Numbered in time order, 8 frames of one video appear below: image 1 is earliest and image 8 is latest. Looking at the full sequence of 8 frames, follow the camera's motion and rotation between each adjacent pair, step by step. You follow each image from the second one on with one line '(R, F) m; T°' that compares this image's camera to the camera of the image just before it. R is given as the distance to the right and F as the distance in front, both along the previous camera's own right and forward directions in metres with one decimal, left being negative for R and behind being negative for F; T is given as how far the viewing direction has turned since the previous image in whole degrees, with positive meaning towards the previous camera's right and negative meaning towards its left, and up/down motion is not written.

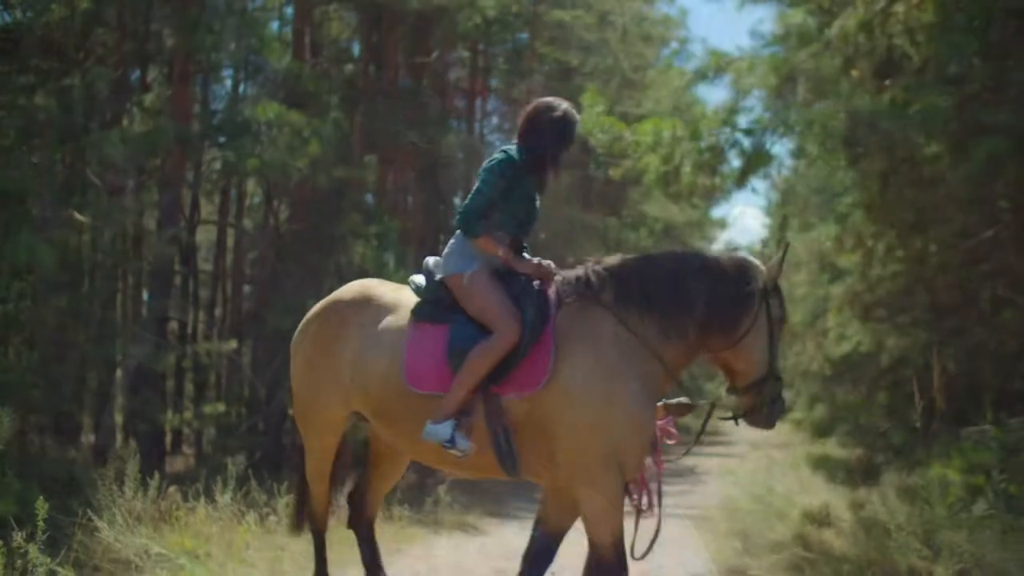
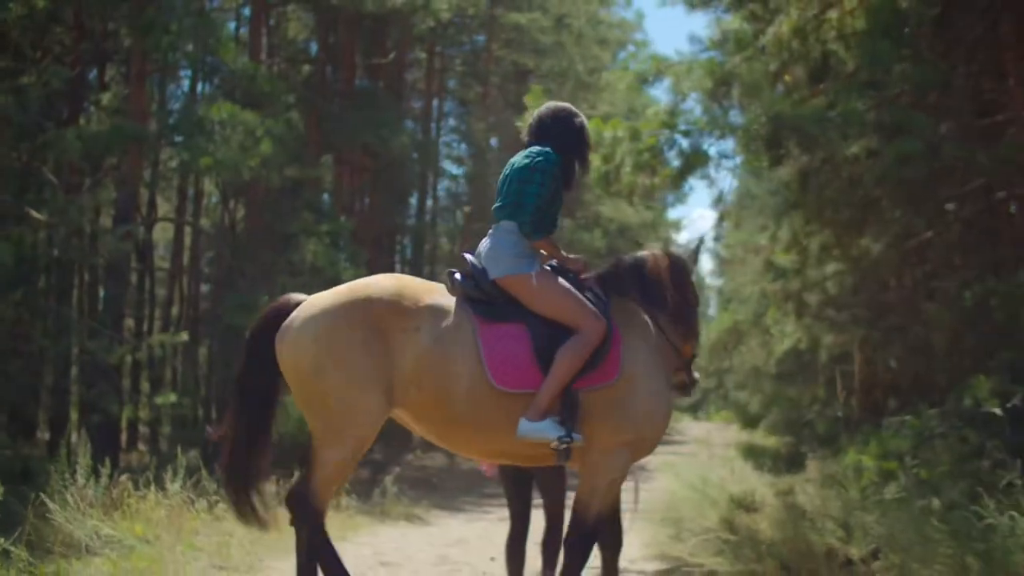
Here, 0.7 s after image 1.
(0.0, +0.1) m; -4°
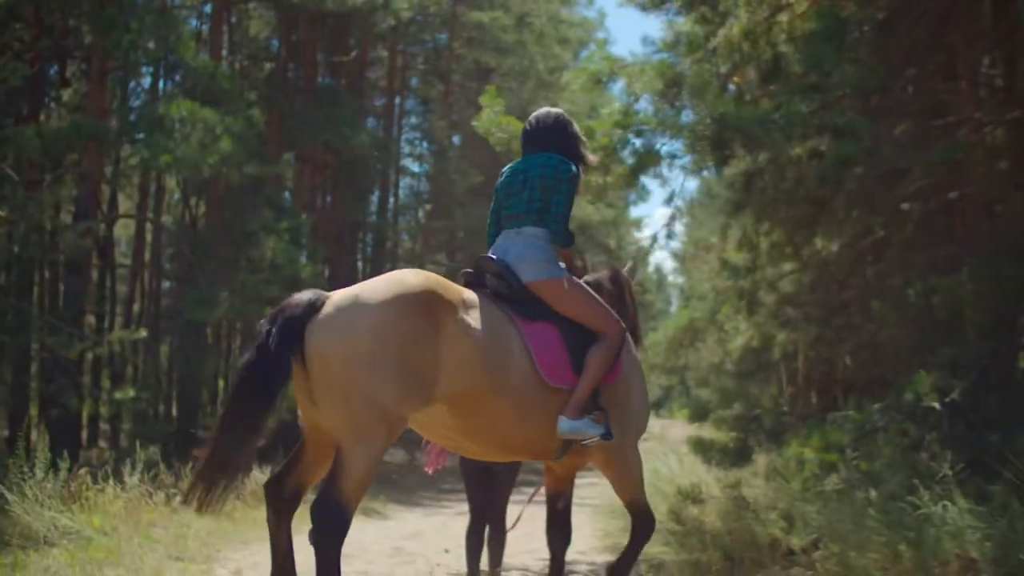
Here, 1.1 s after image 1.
(+0.1, -0.1) m; +1°
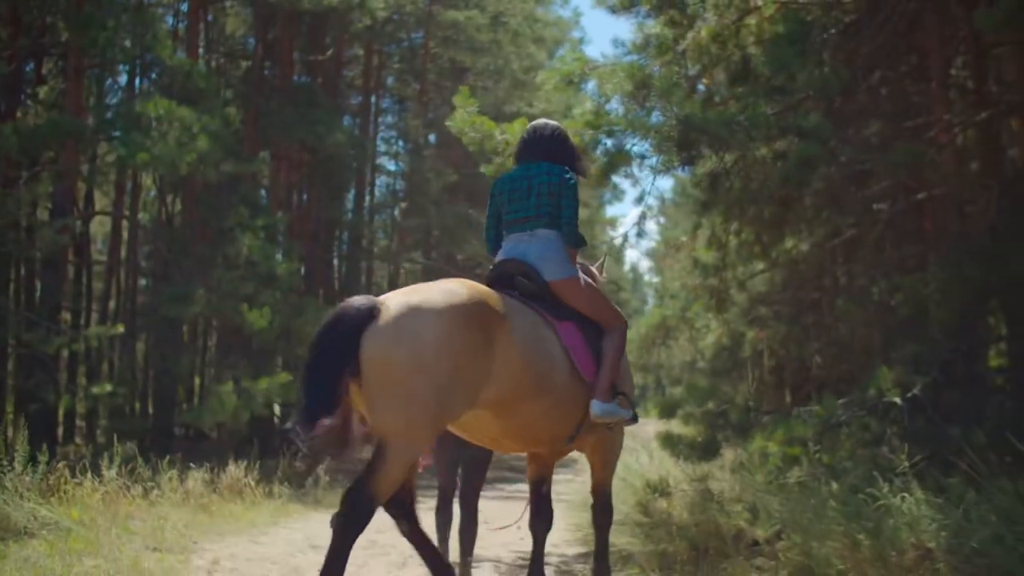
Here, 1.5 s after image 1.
(0.0, -0.2) m; +1°
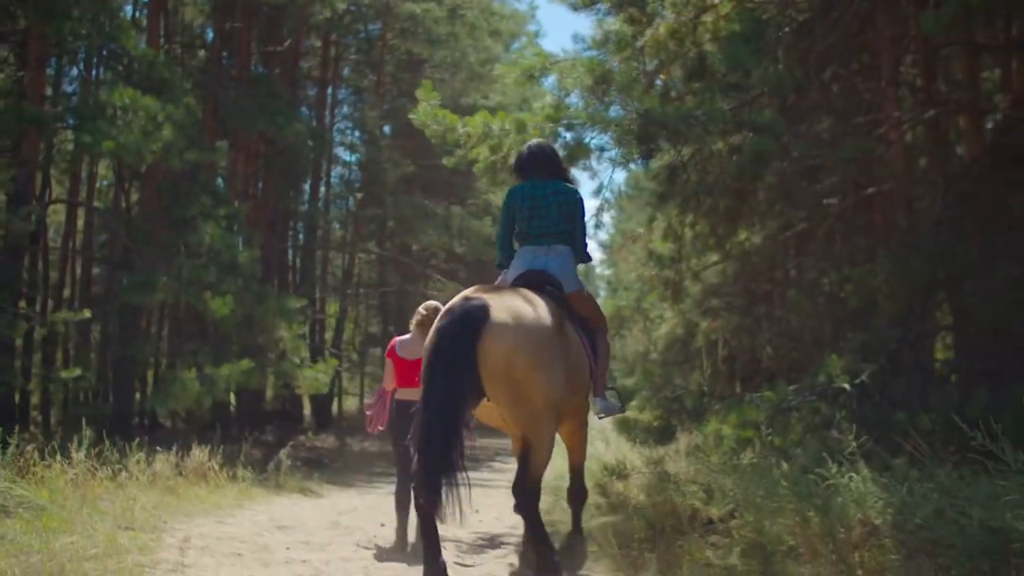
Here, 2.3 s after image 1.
(-0.1, -0.2) m; +2°
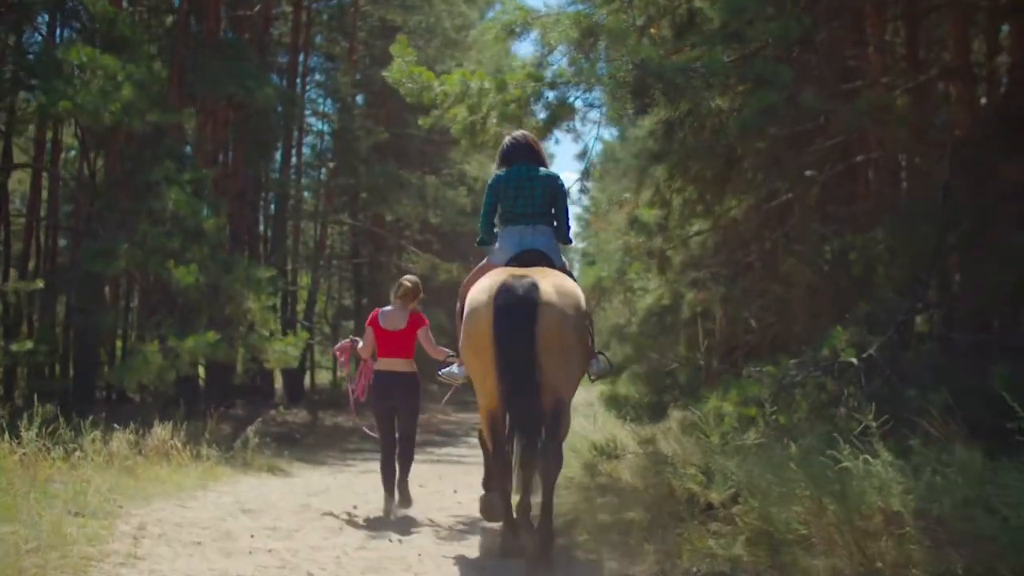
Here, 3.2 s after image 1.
(0.0, +0.5) m; +1°
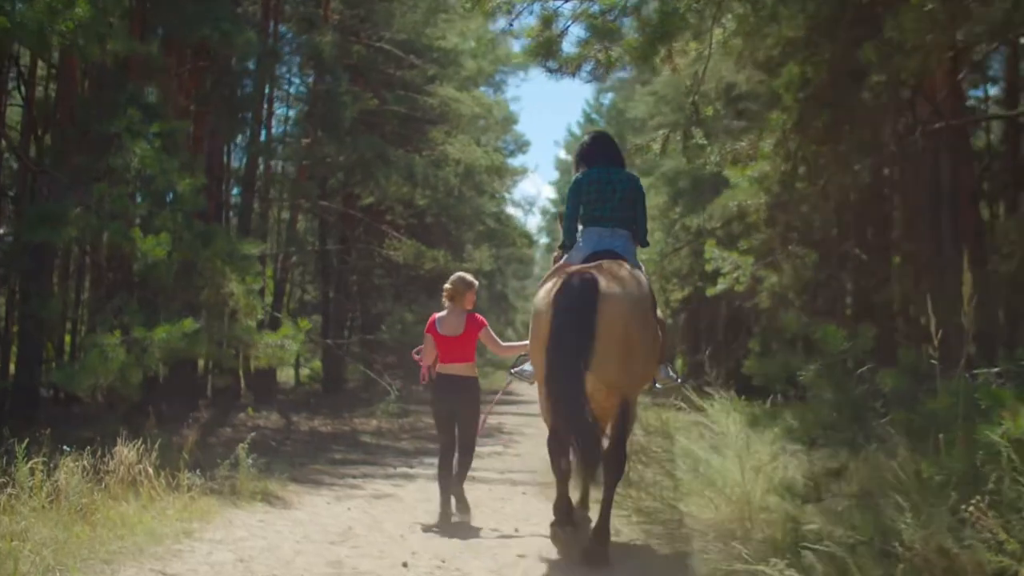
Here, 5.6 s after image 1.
(-0.6, +2.4) m; +2°
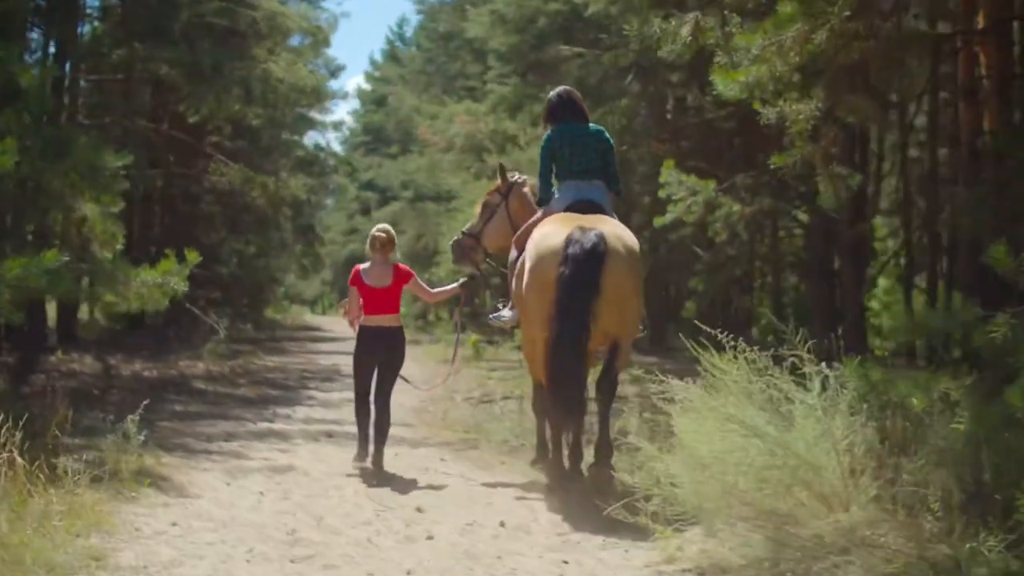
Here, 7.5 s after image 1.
(-0.7, +1.8) m; +8°
